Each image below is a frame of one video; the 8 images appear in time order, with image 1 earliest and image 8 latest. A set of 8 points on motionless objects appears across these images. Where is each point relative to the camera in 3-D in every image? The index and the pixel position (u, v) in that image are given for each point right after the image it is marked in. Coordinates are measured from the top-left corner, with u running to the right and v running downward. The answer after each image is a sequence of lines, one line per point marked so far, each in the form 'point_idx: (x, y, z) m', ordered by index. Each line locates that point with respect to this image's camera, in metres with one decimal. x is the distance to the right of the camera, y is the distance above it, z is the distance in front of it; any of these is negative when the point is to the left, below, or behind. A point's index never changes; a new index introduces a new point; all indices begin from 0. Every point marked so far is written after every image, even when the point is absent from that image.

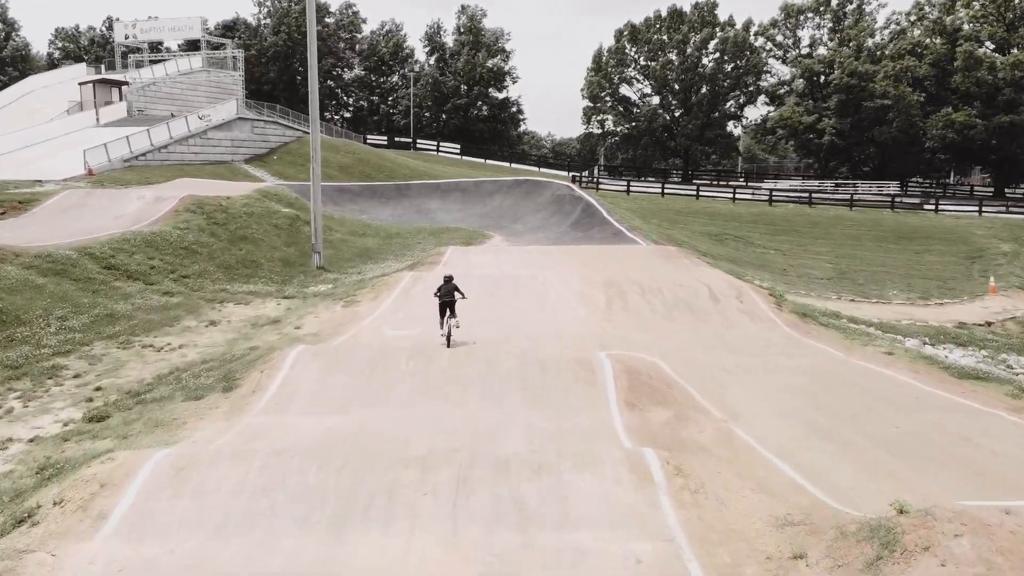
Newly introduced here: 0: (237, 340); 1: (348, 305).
0: (-4.9, -0.9, +14.1) m
1: (-3.4, -0.4, +16.5) m
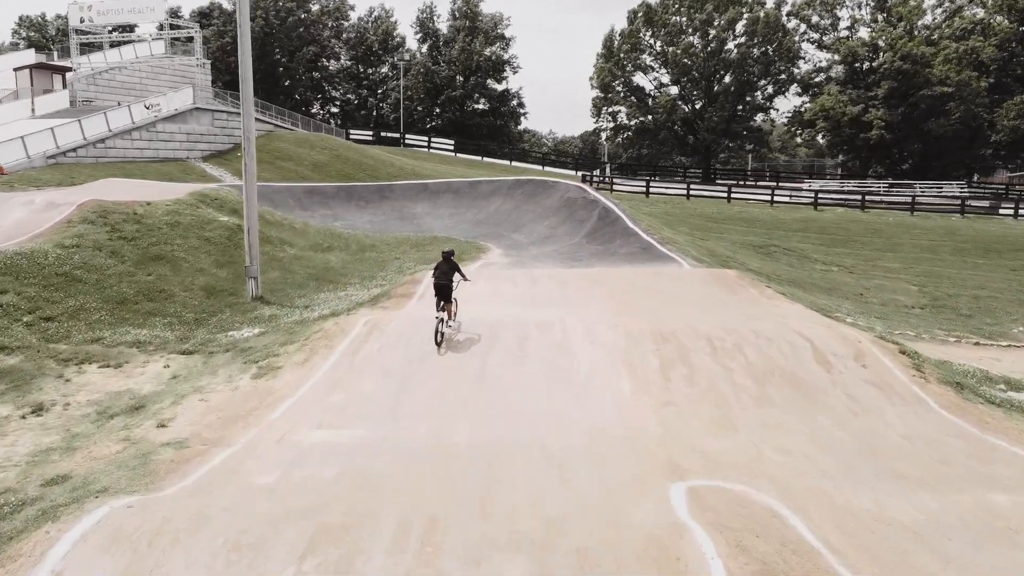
0: (-4.8, -1.7, +8.3) m
1: (-3.4, -1.2, +10.8) m
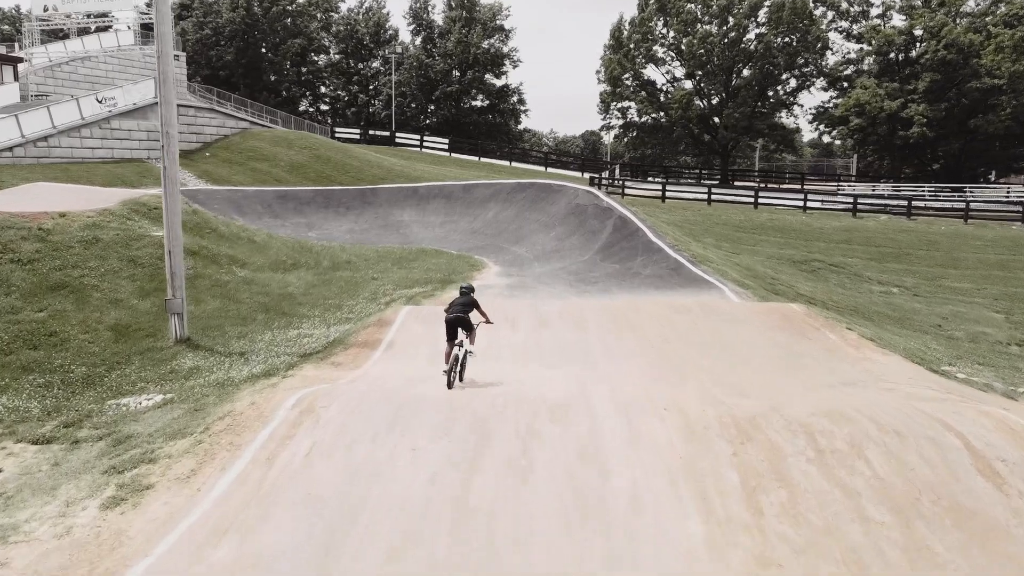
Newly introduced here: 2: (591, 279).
0: (-4.9, -2.4, +4.4) m
1: (-3.4, -1.8, +6.9) m
2: (+1.8, +0.2, +18.1) m
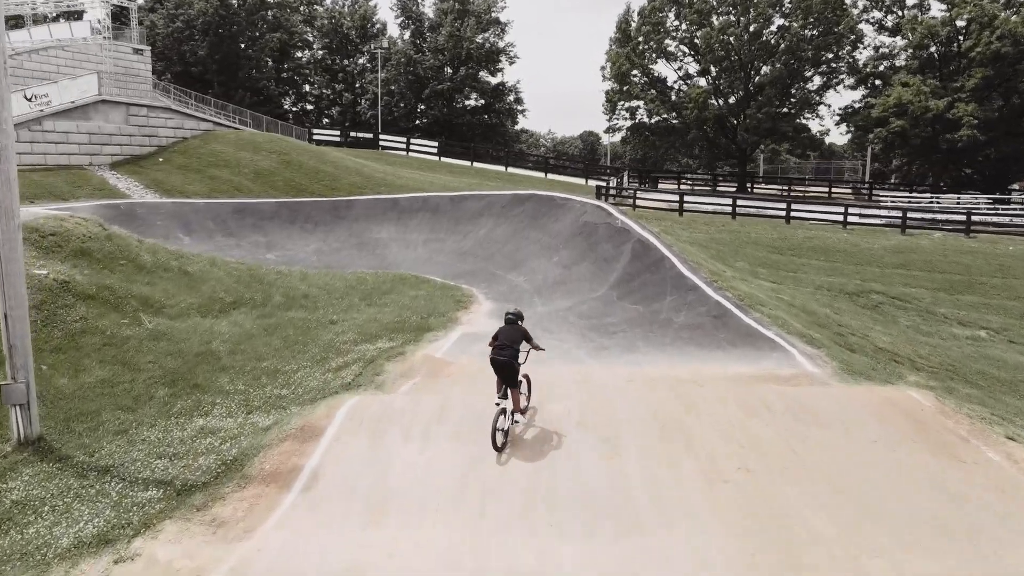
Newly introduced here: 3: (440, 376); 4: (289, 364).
0: (-4.9, -3.3, +0.4) m
1: (-3.4, -2.7, +2.8) m
2: (+1.7, -0.7, +14.1) m
3: (-1.0, -1.3, +11.5) m
4: (-3.5, -1.2, +12.4) m
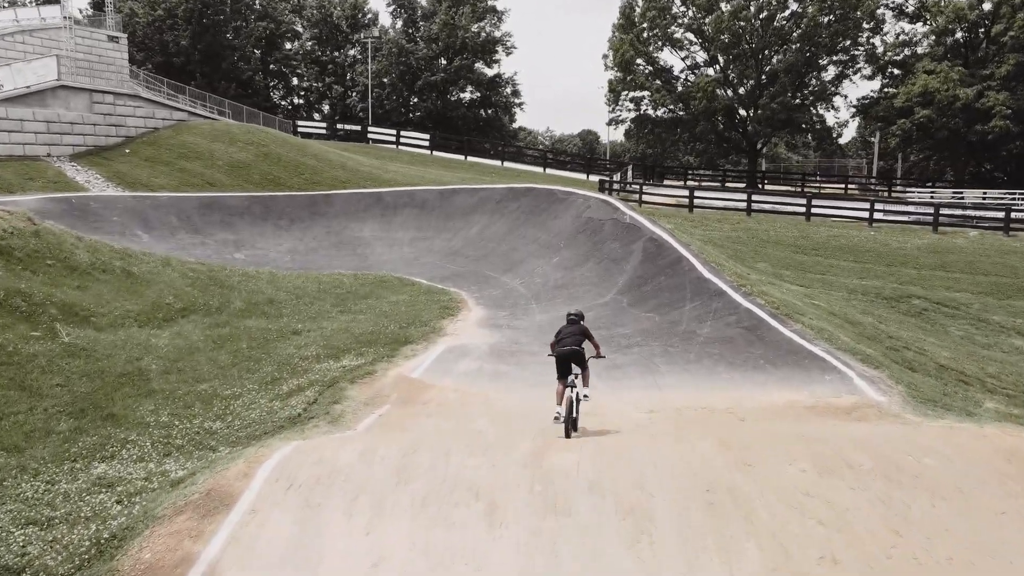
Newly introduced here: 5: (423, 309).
0: (-5.0, -3.4, -1.9) m
1: (-3.5, -2.8, +0.6) m
2: (+1.6, -0.8, +11.9) m
3: (-1.2, -1.4, +9.2) m
4: (-3.6, -1.3, +10.1) m
5: (-1.7, -0.4, +15.1) m
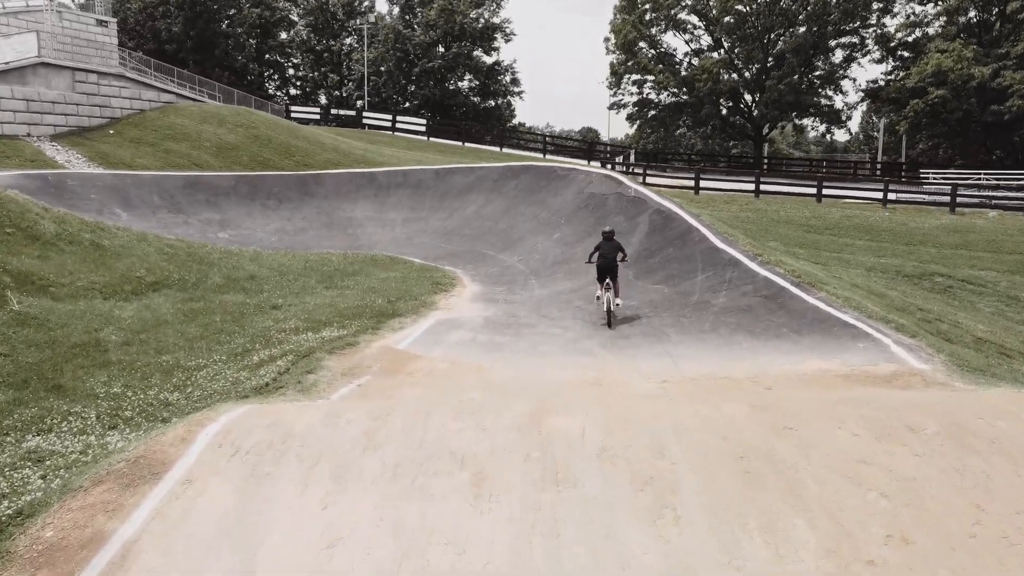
0: (-5.0, -2.9, -2.9) m
1: (-3.6, -2.3, -0.4) m
2: (+1.6, -0.3, +10.9) m
3: (-1.2, -0.9, +8.2) m
4: (-3.6, -0.8, +9.1) m
5: (-1.7, +0.1, +14.1) m
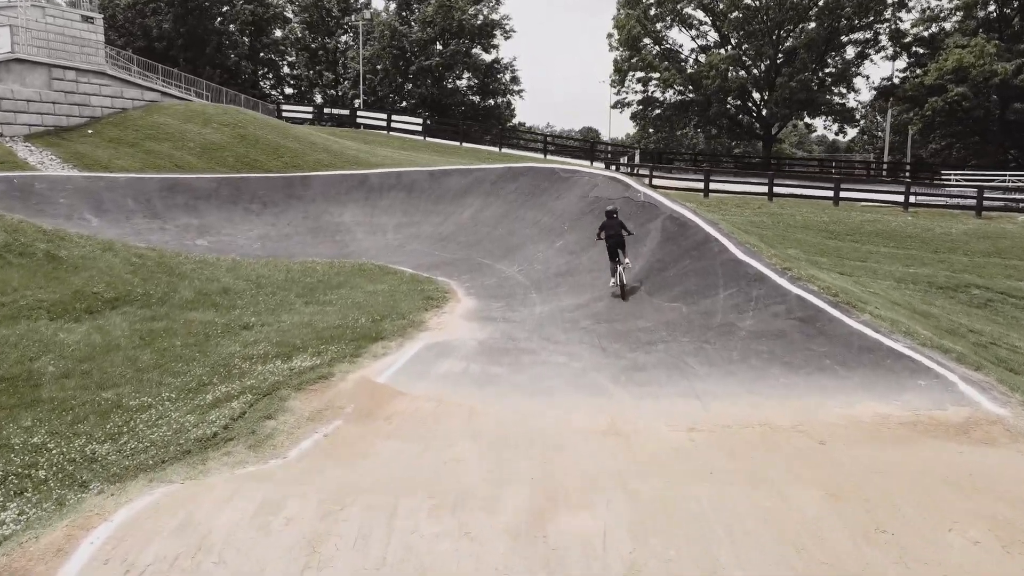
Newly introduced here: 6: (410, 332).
0: (-5.0, -3.2, -4.2) m
1: (-3.6, -2.6, -1.7) m
2: (+1.5, -0.6, +9.6) m
3: (-1.2, -1.2, +6.9) m
4: (-3.7, -1.1, +7.8) m
5: (-1.8, -0.2, +12.8) m
6: (-1.4, -0.6, +10.6) m
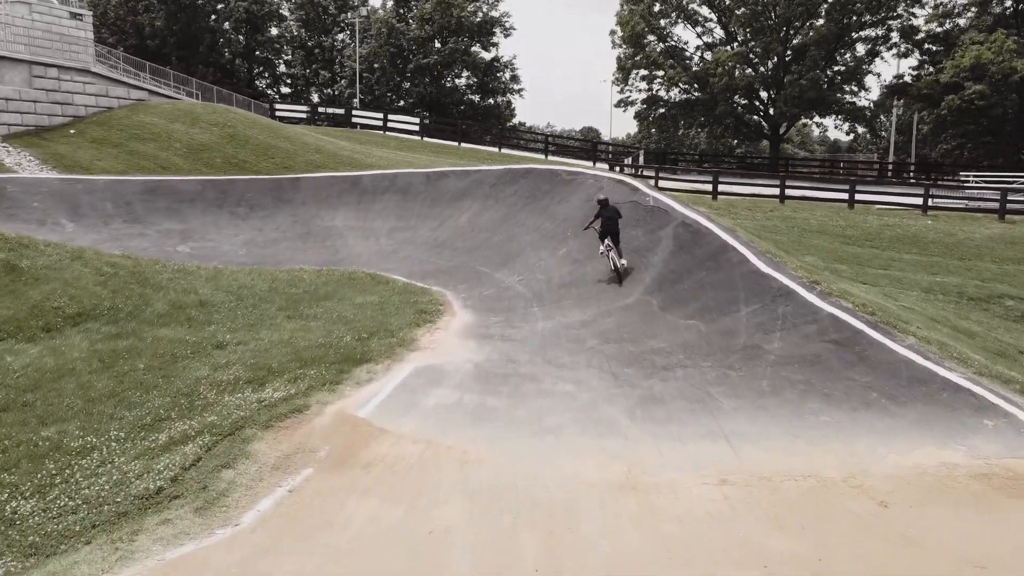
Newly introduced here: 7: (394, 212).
0: (-5.0, -3.4, -5.2) m
1: (-3.6, -2.8, -2.7) m
2: (+1.5, -0.8, +8.6) m
3: (-1.2, -1.3, +5.9) m
4: (-3.7, -1.3, +6.8) m
5: (-1.8, -0.4, +11.8) m
6: (-1.4, -0.8, +9.6) m
7: (-2.9, +1.9, +19.5) m
